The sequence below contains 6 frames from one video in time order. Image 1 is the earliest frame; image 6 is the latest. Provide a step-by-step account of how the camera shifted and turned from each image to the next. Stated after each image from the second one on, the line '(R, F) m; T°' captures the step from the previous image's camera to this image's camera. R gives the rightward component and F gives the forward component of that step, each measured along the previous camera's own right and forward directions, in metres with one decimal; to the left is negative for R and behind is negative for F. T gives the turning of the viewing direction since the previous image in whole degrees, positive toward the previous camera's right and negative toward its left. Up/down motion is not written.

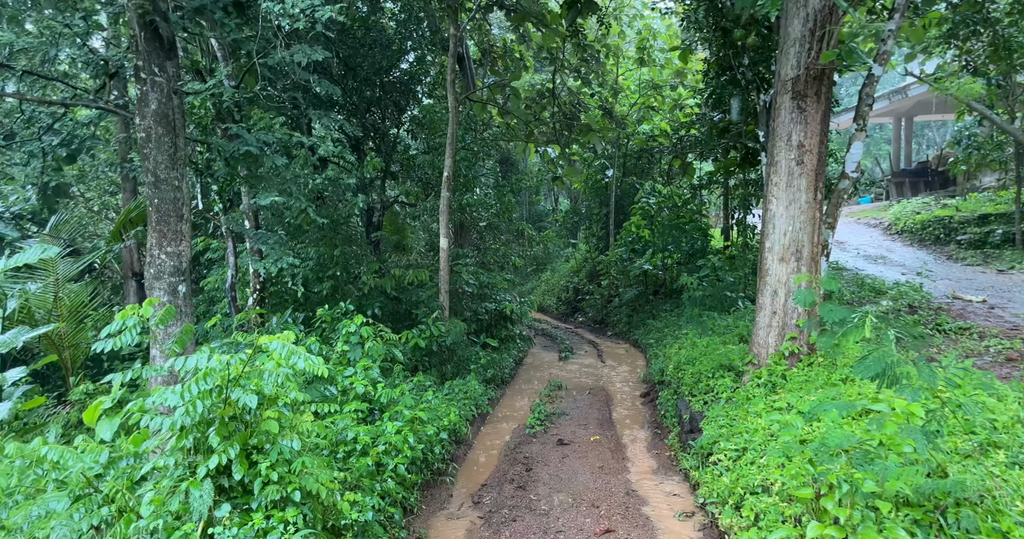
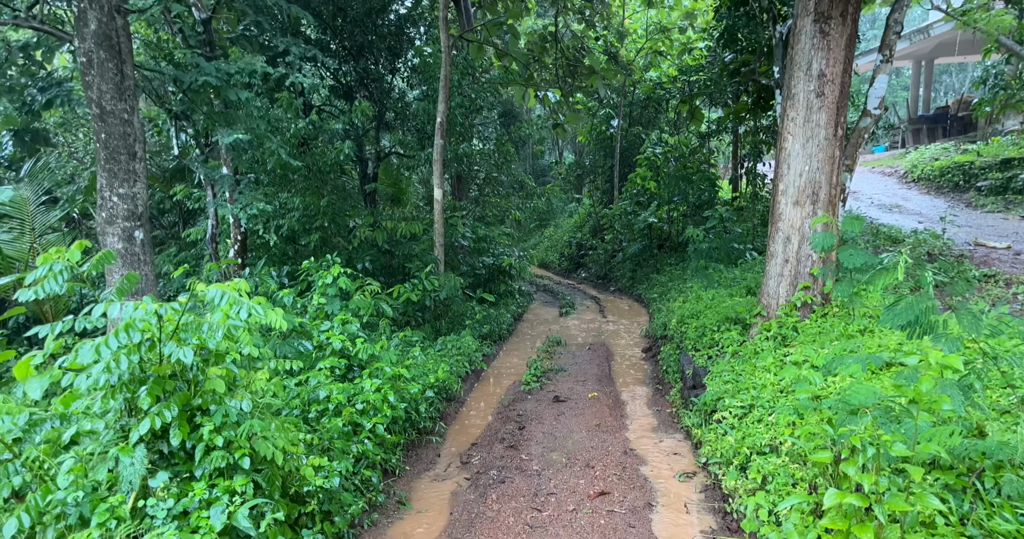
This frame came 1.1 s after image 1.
(+0.1, +0.4) m; -1°
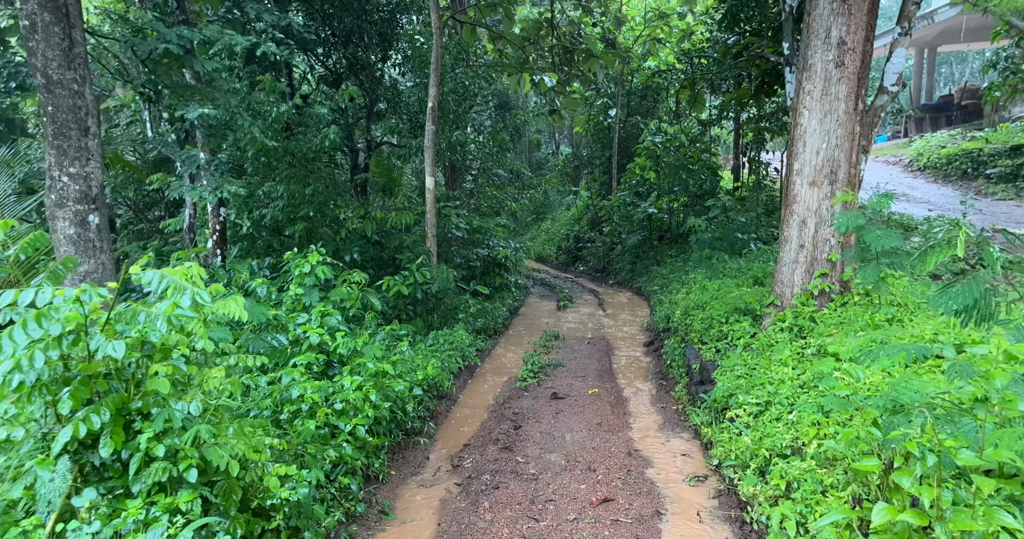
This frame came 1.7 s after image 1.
(0.0, +0.4) m; 0°
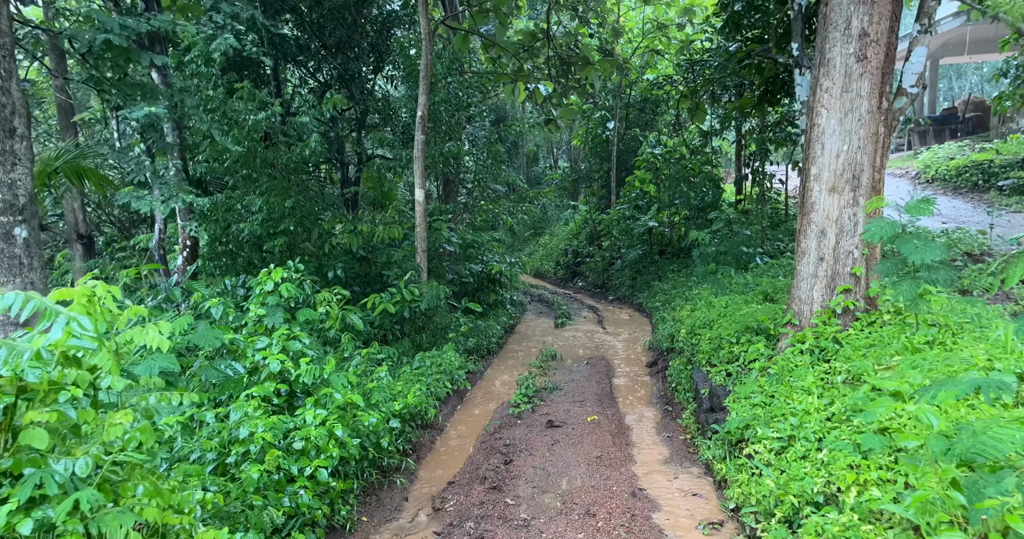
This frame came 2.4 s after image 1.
(+0.1, +0.5) m; 0°
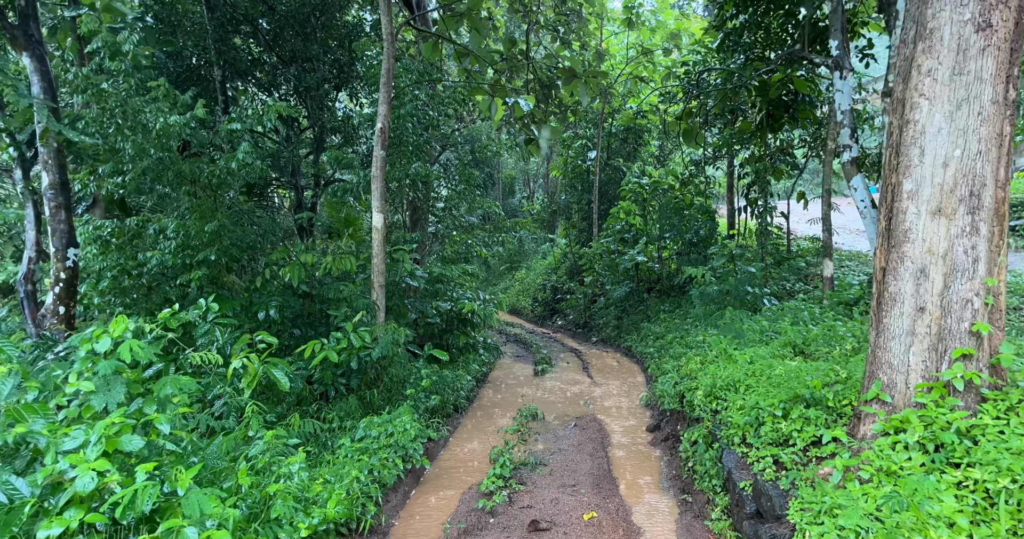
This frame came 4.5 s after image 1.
(0.0, +1.4) m; +2°
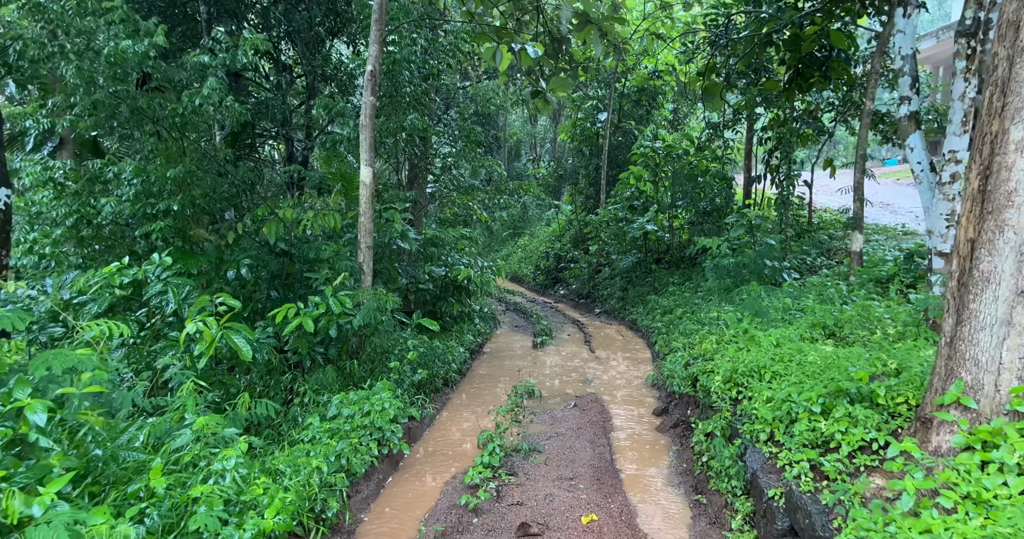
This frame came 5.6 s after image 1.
(0.0, +0.7) m; 0°
